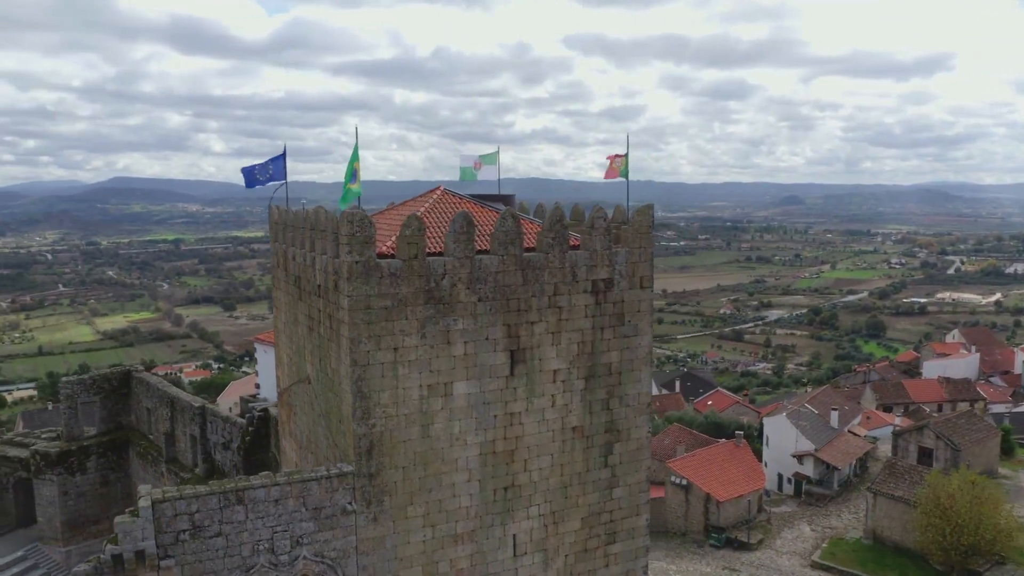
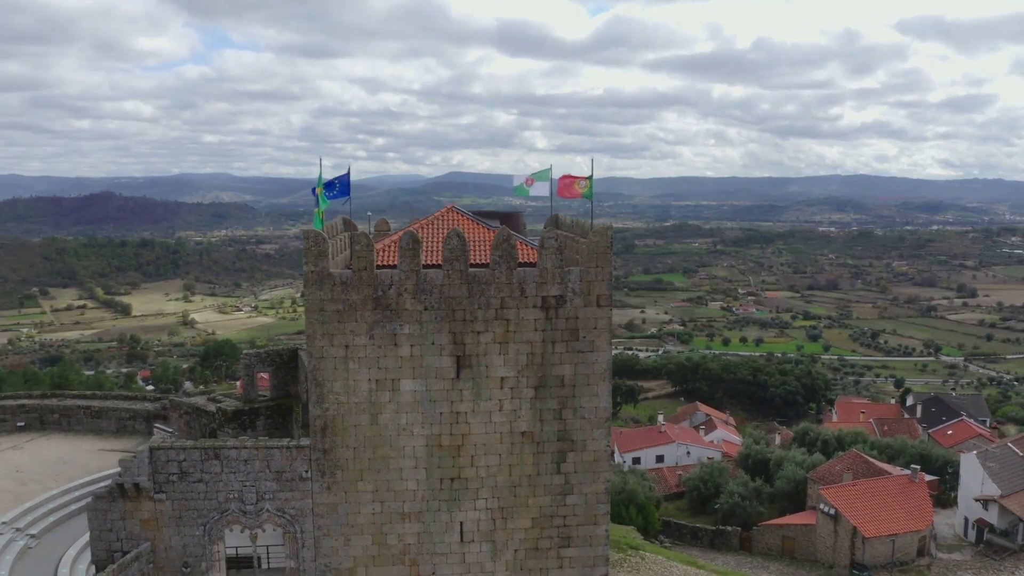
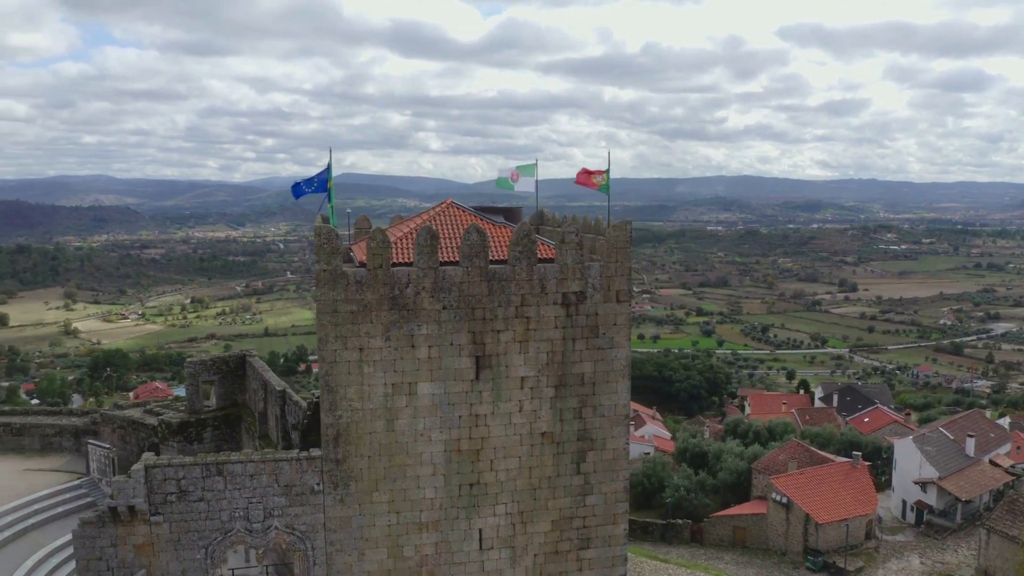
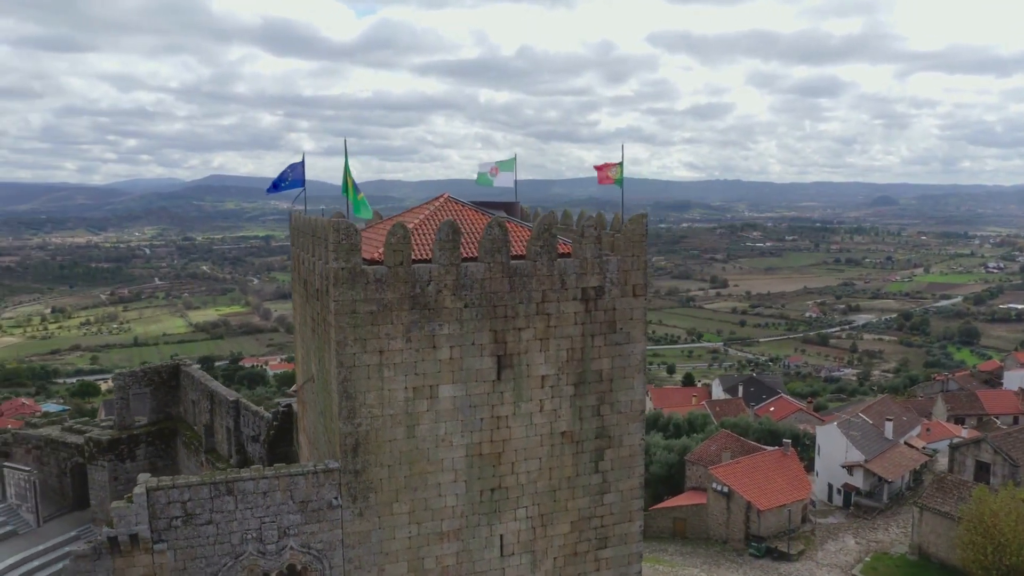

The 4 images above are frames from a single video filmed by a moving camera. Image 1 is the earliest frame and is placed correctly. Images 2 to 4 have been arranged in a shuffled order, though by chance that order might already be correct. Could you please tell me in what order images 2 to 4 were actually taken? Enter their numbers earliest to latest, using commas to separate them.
4, 3, 2
